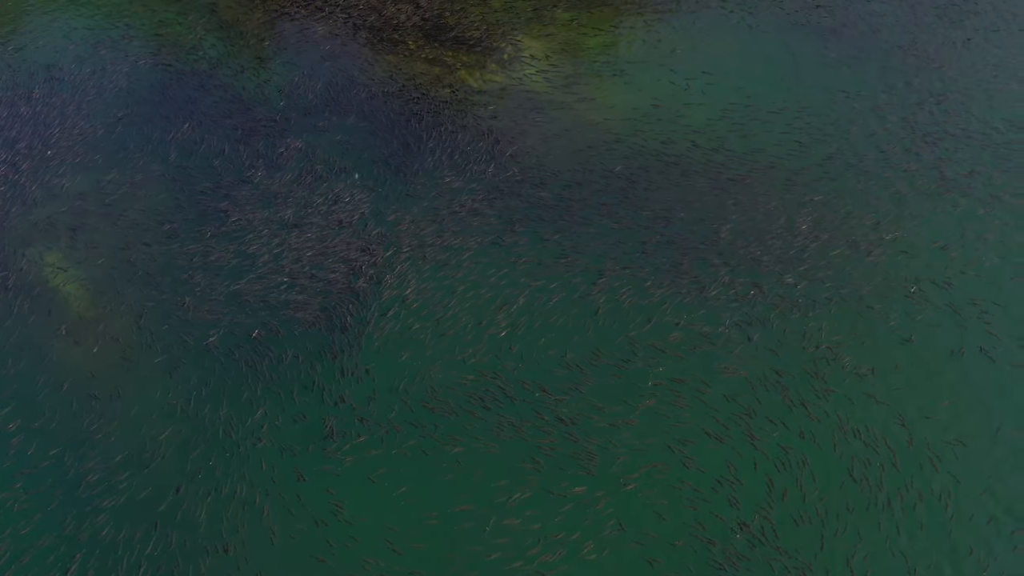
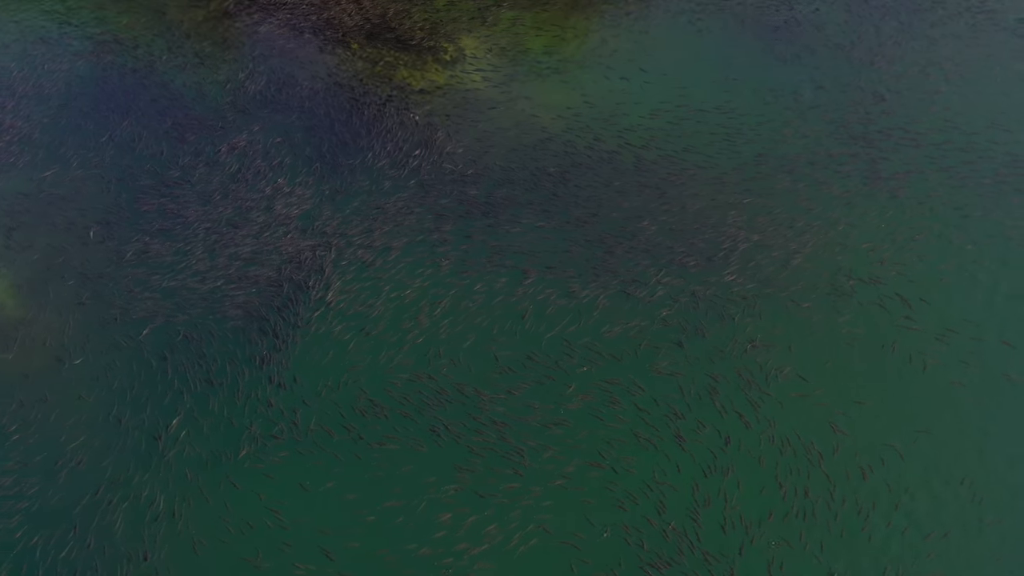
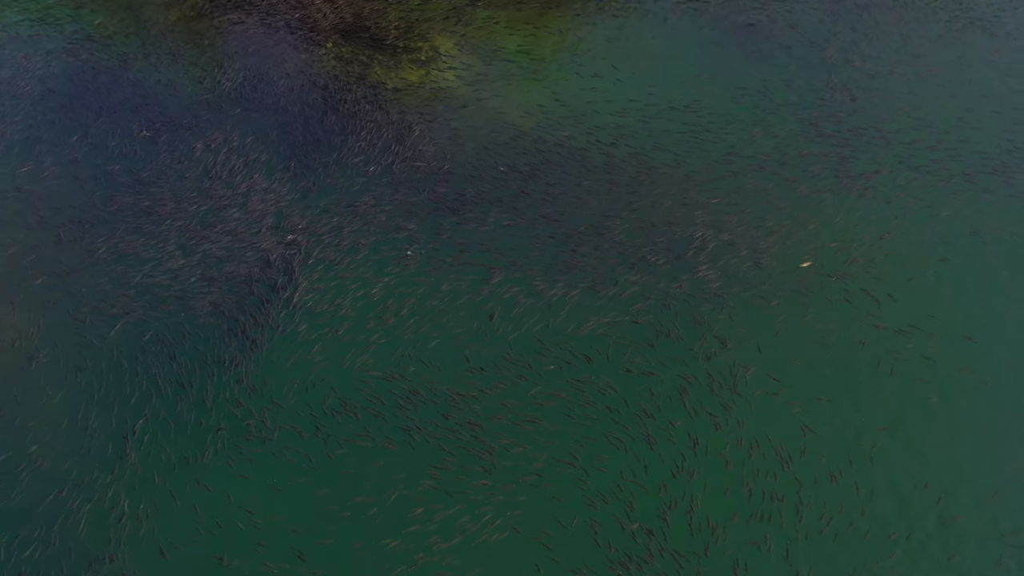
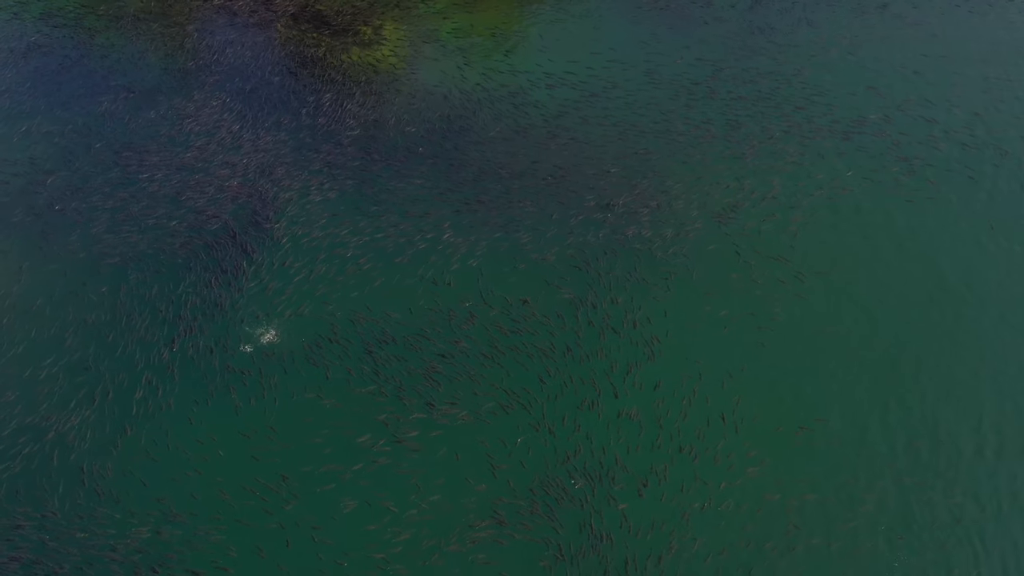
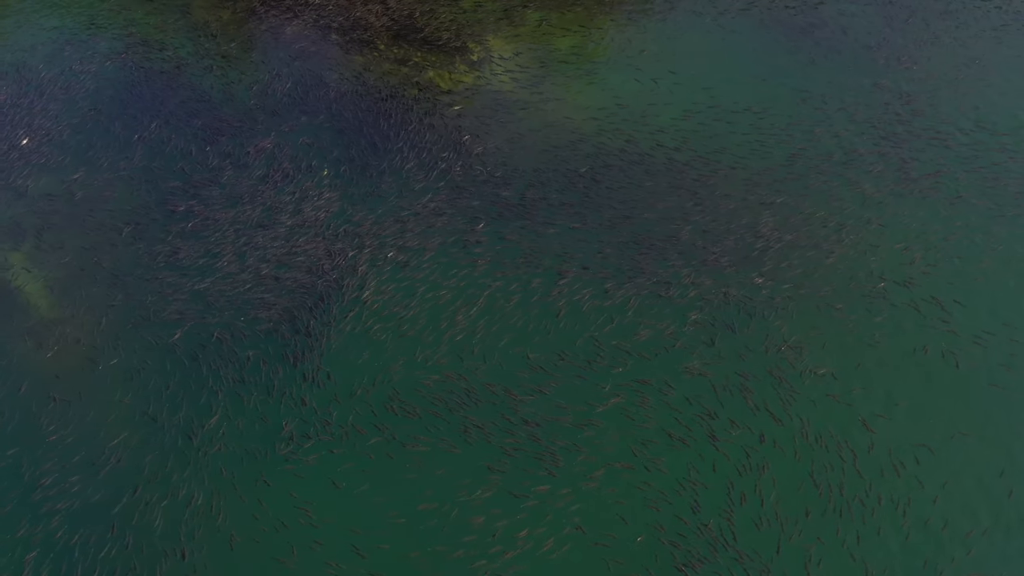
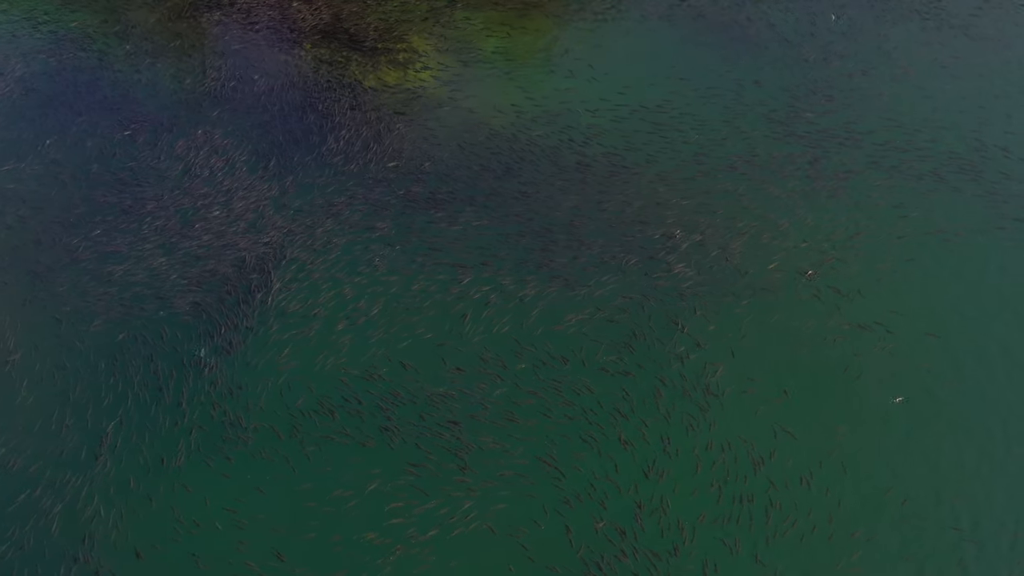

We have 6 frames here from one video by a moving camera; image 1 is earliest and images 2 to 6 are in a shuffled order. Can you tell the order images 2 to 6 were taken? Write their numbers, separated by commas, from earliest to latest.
5, 2, 3, 6, 4
